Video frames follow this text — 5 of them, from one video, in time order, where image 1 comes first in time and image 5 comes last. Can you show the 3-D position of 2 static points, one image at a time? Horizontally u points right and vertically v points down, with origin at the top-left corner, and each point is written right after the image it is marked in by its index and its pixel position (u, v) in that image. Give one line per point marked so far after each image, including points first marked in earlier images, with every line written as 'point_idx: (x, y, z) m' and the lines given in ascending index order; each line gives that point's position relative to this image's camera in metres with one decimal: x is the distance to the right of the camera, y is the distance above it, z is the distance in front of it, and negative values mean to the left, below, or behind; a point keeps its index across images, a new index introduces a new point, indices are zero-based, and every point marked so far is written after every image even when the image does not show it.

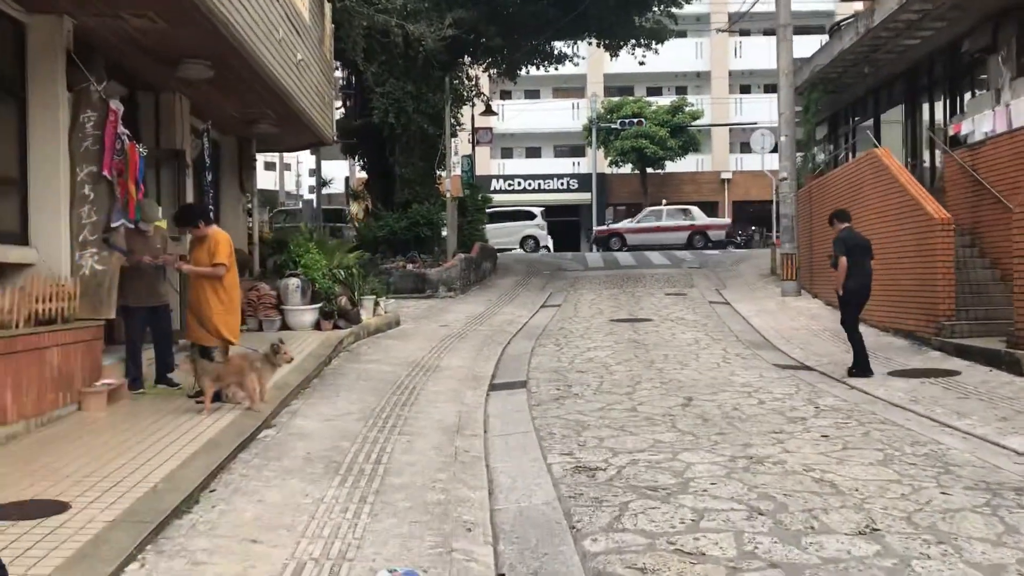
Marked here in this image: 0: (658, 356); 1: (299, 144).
0: (+1.6, -0.7, +10.7) m
1: (-3.0, +2.1, +13.8) m
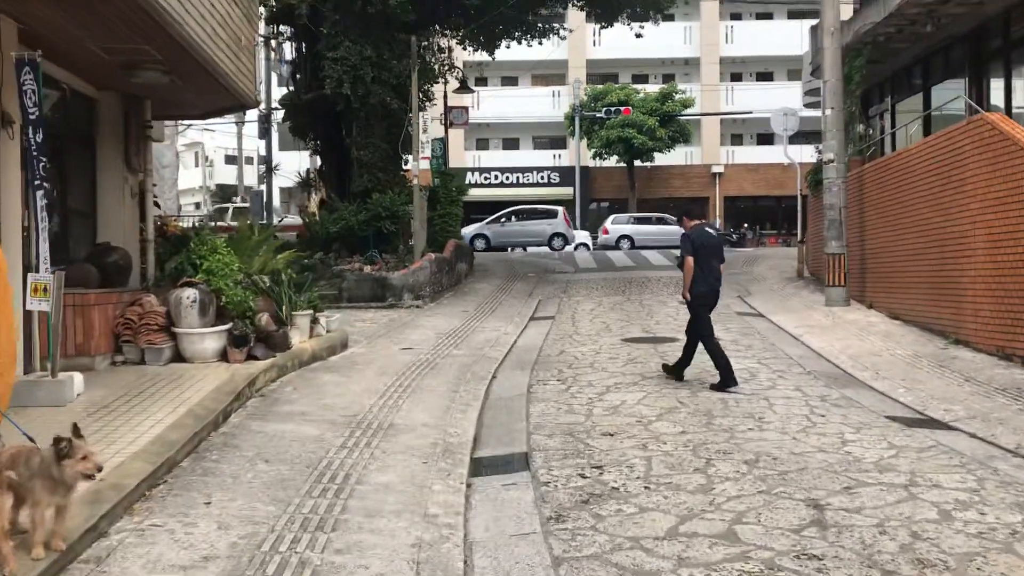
0: (+1.5, -0.9, +7.4) m
1: (-3.2, +1.9, +10.3) m
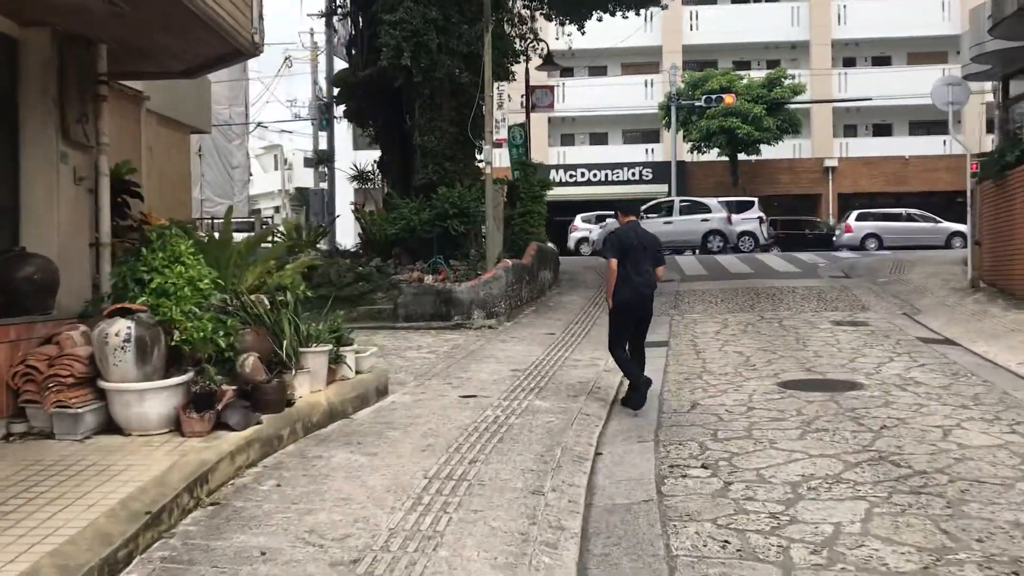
0: (+2.1, -1.0, +4.0) m
1: (-2.4, +1.8, +7.4) m
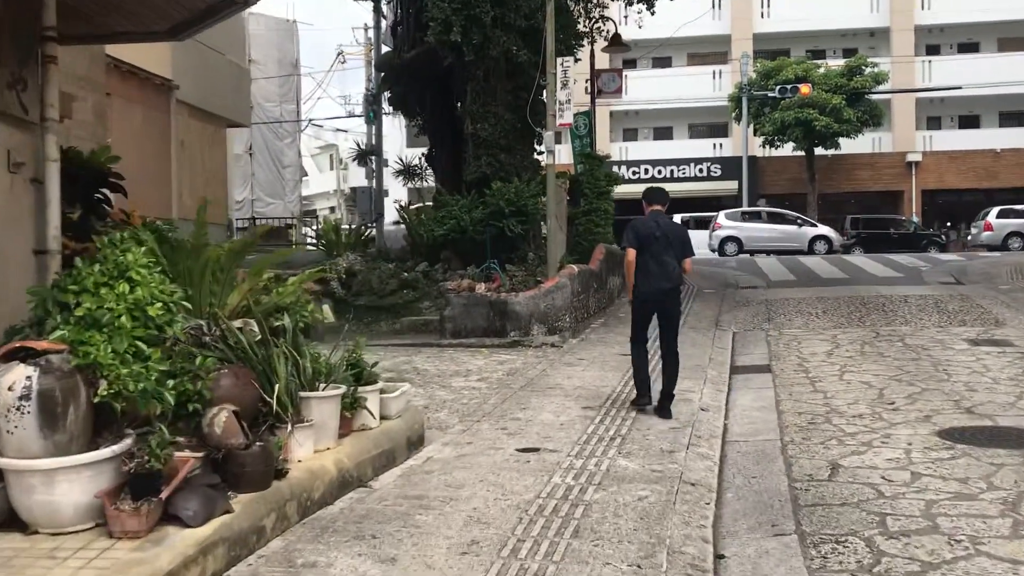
0: (+2.3, -1.1, +2.1) m
1: (-1.9, +1.7, +5.7) m
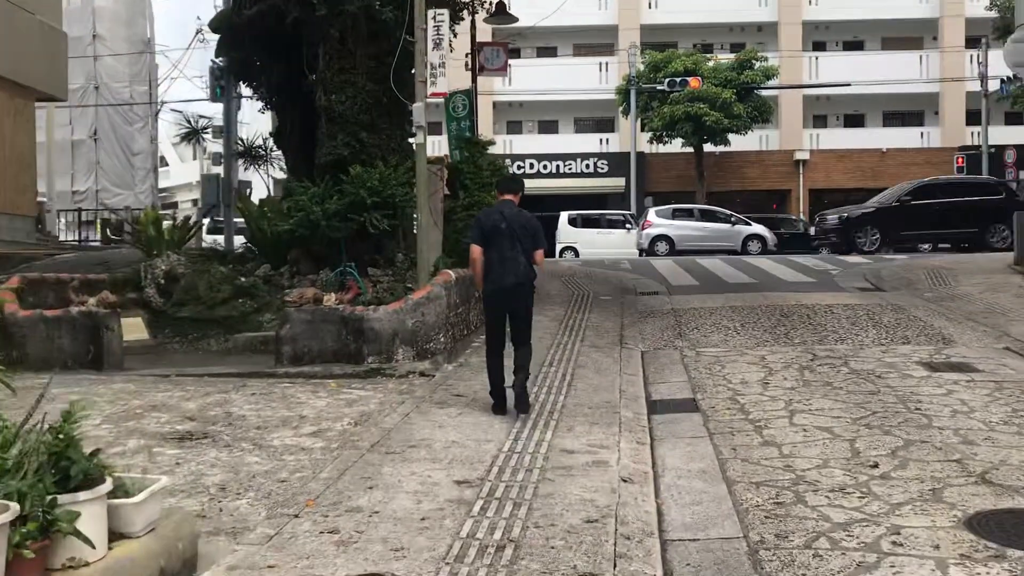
0: (+2.1, -1.3, +0.3) m
1: (-2.5, +1.6, +3.4) m
